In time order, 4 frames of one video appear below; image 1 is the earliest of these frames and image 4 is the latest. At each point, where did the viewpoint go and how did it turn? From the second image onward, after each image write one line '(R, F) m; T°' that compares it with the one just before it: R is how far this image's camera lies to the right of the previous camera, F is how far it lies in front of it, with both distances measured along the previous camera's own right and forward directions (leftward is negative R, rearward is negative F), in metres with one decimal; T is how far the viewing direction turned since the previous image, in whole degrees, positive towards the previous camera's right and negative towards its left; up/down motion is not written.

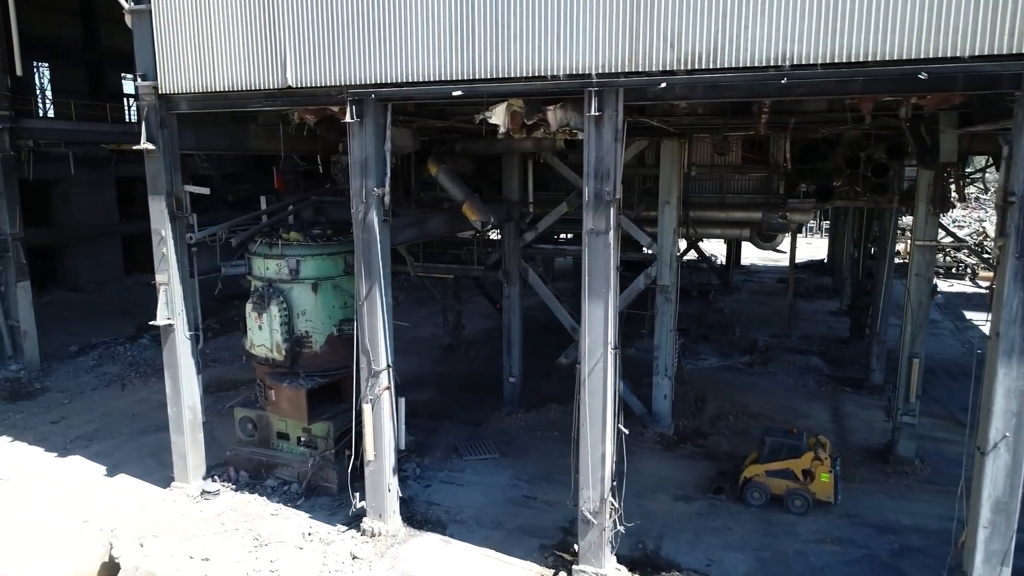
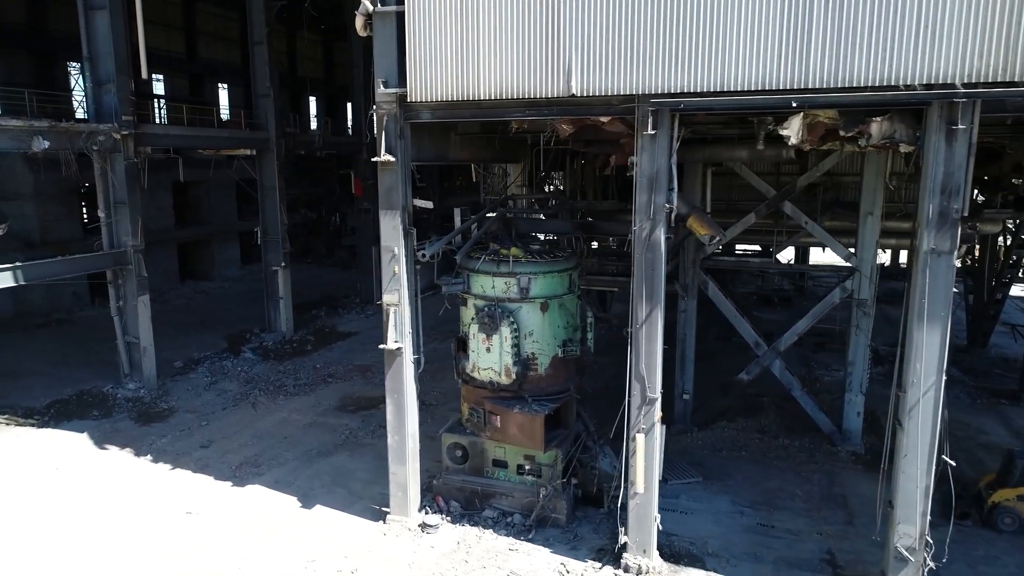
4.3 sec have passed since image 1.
(-3.5, +0.6) m; +2°
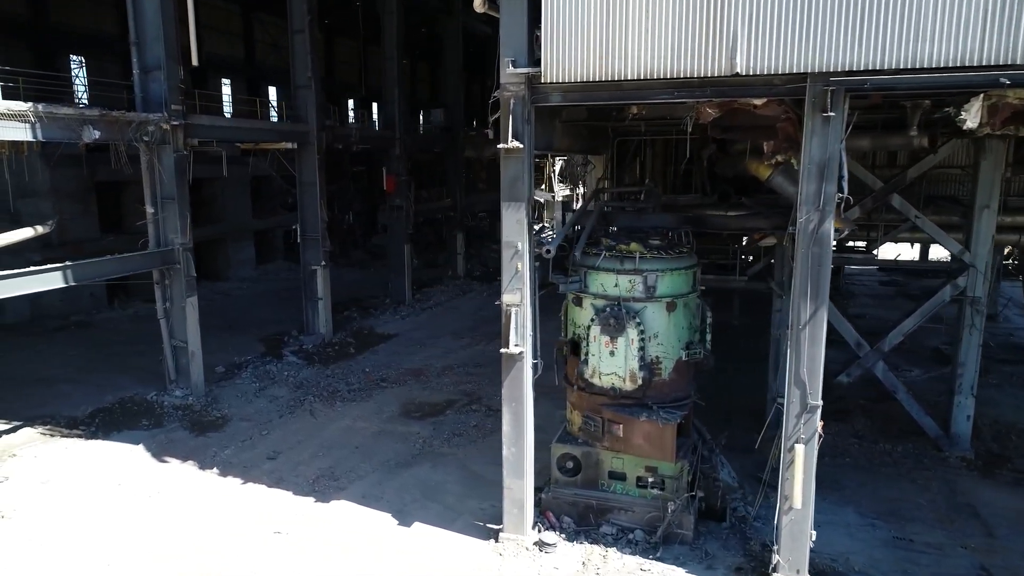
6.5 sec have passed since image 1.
(-1.7, +0.8) m; +1°
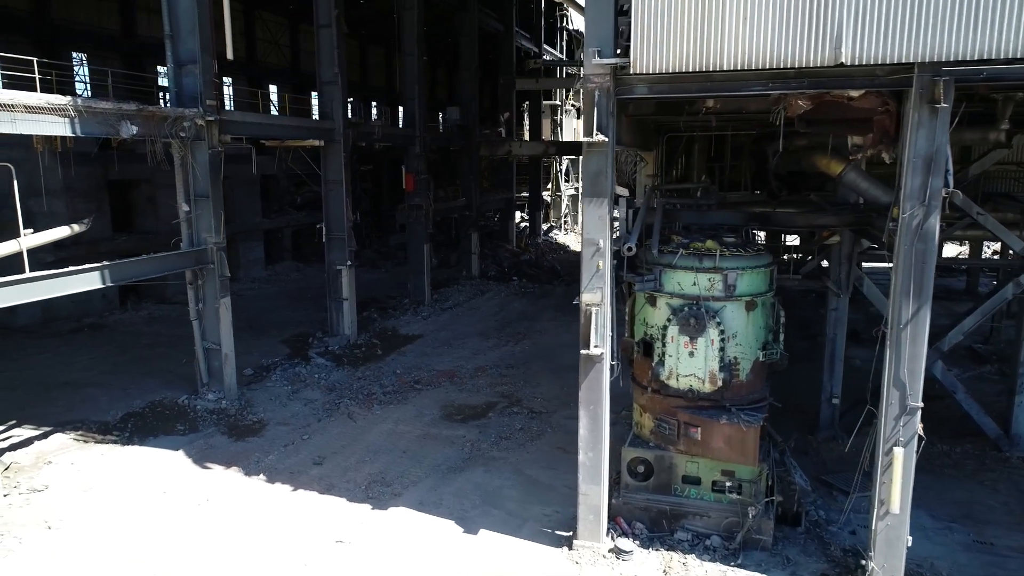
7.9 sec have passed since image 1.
(-1.0, +0.3) m; +1°
